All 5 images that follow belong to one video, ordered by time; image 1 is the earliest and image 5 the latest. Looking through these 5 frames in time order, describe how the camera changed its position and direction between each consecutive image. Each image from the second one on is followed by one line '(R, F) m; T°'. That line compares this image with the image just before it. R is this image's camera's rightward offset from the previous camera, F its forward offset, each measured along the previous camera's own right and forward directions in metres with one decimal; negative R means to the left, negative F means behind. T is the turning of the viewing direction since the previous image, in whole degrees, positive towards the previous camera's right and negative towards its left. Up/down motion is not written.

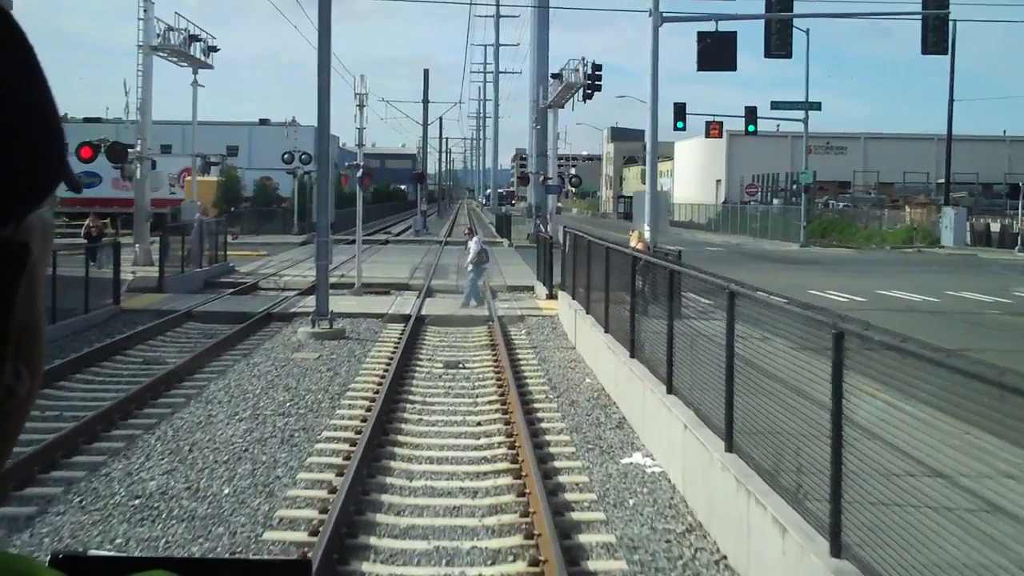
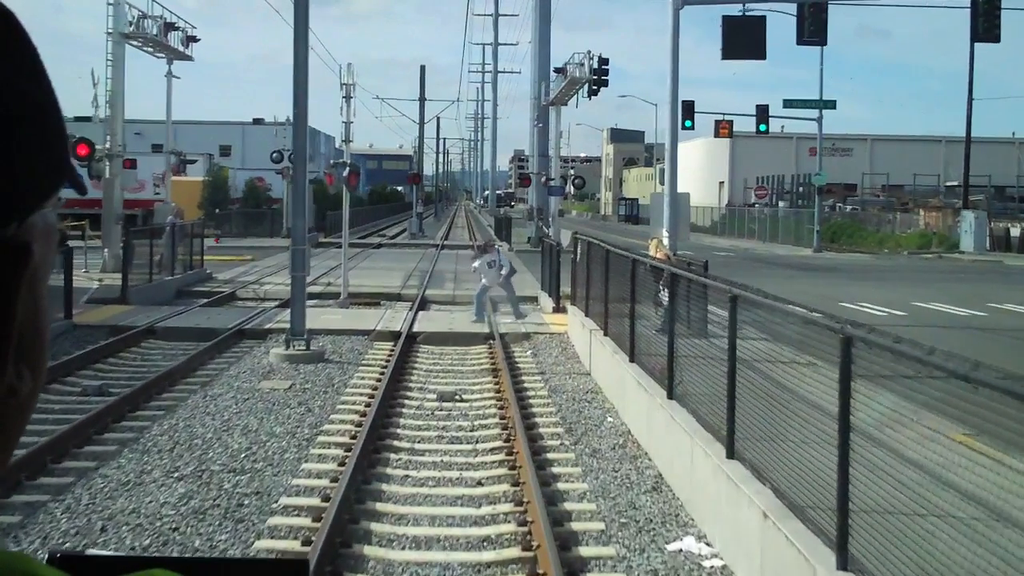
(0.0, +0.7) m; 0°
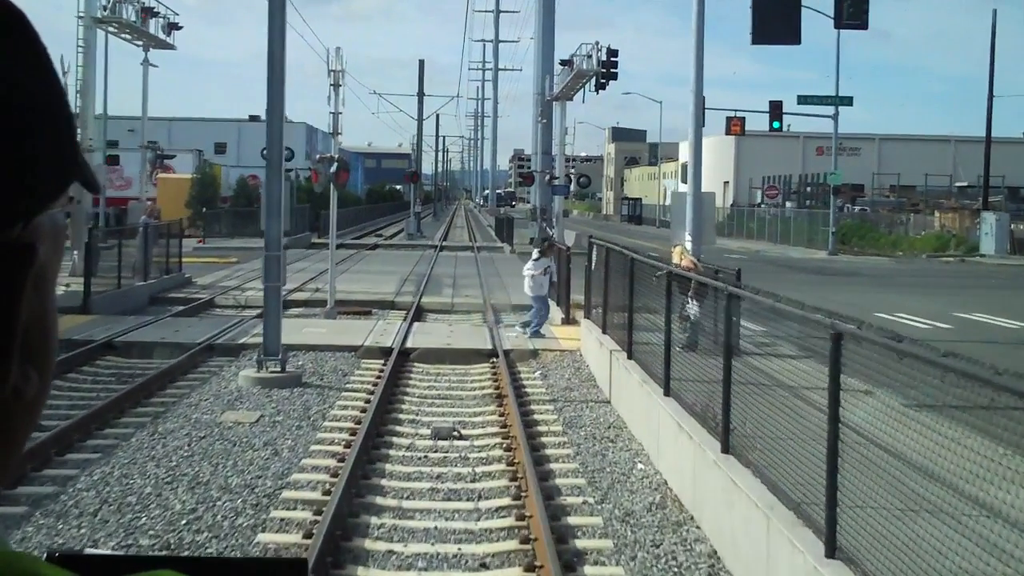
(0.0, +0.6) m; 0°
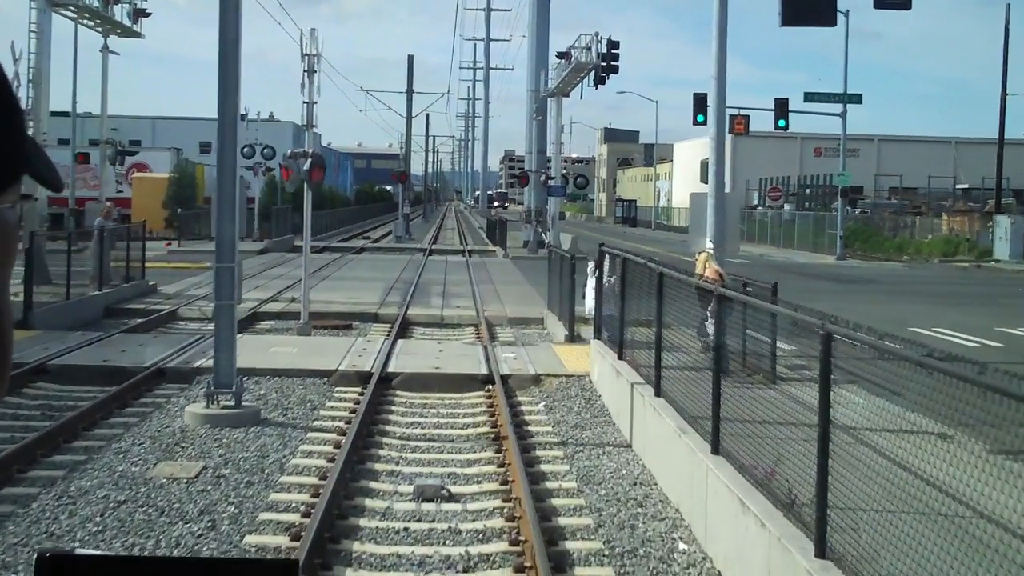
(0.0, +0.7) m; 0°
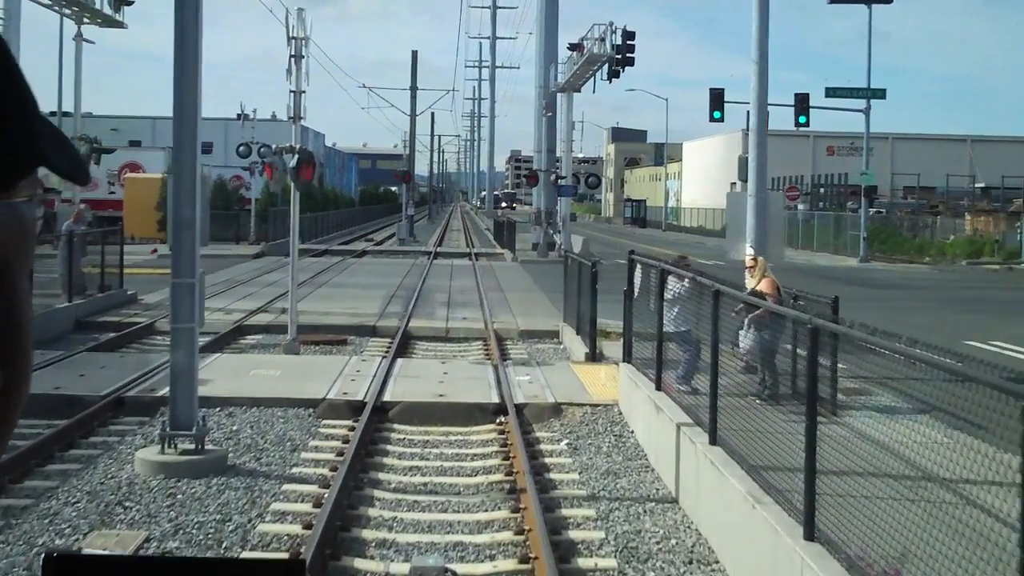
(0.0, +0.6) m; 0°
